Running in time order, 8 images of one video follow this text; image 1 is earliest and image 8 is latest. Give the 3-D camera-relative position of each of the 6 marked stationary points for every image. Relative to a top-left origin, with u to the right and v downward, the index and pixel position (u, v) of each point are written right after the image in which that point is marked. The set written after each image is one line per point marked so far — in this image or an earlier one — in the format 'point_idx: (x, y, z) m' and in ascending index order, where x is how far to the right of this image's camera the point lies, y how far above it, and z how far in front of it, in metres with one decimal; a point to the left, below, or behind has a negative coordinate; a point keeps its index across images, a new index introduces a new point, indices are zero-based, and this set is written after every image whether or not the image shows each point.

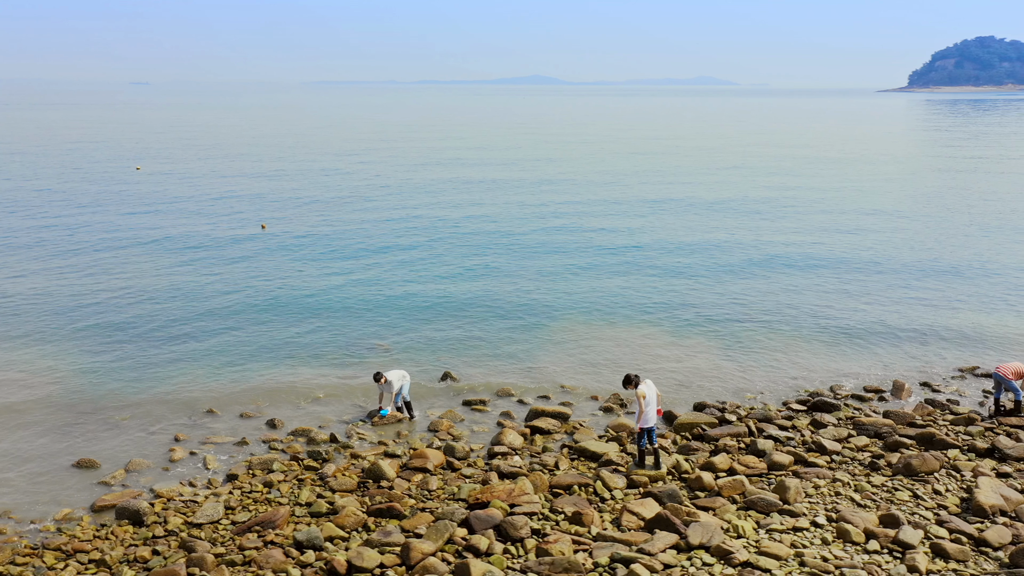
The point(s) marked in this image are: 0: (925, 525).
0: (+7.2, -4.1, +14.1) m
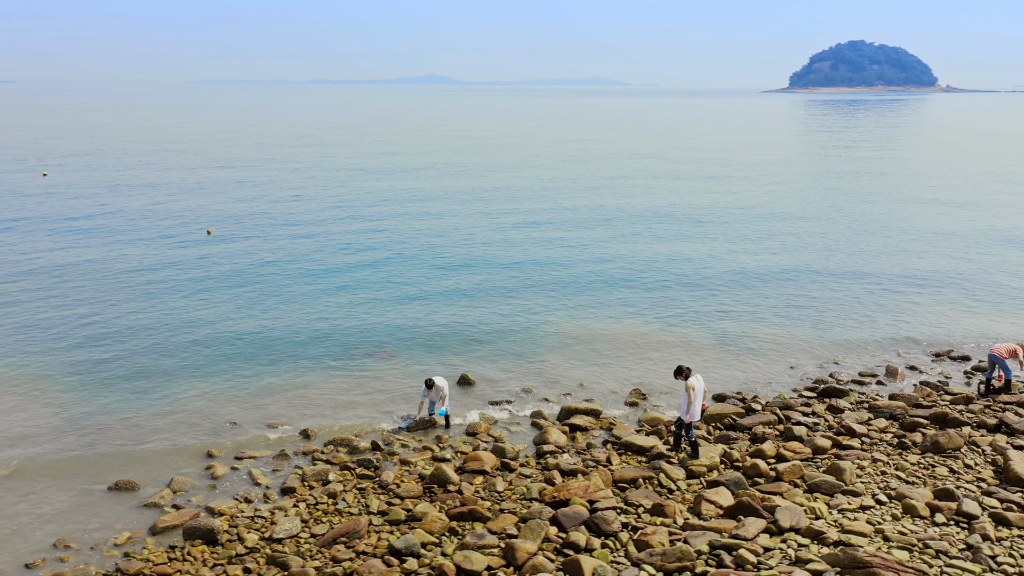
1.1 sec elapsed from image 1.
0: (+8.8, -3.9, +15.3) m
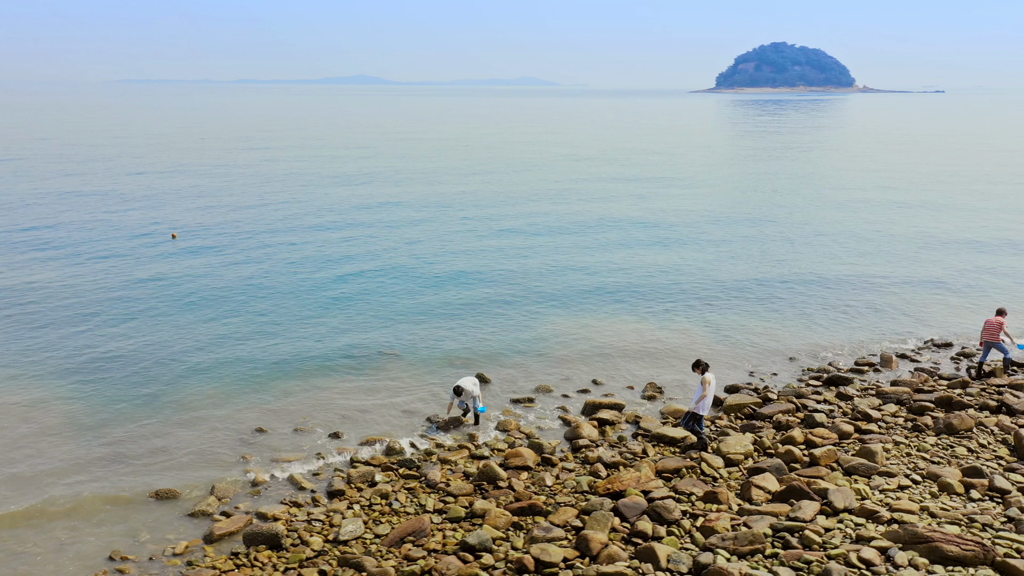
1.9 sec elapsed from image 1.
0: (+9.9, -3.7, +16.3) m
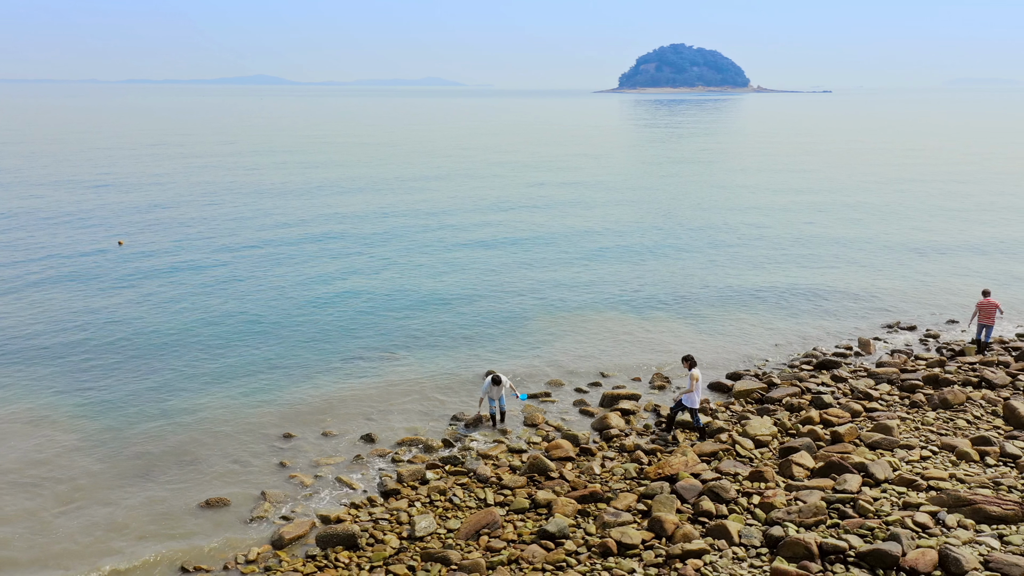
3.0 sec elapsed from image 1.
0: (+10.9, -3.4, +17.9) m
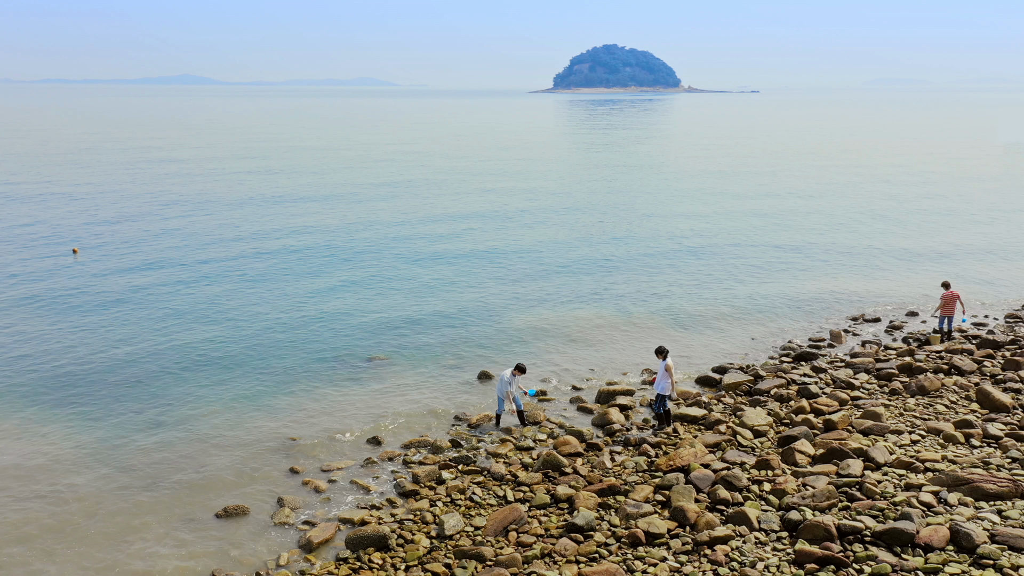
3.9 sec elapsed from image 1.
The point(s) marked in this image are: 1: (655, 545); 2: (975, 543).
0: (+11.1, -3.2, +19.1) m
1: (+2.5, -4.5, +14.4) m
2: (+7.6, -4.2, +13.3) m
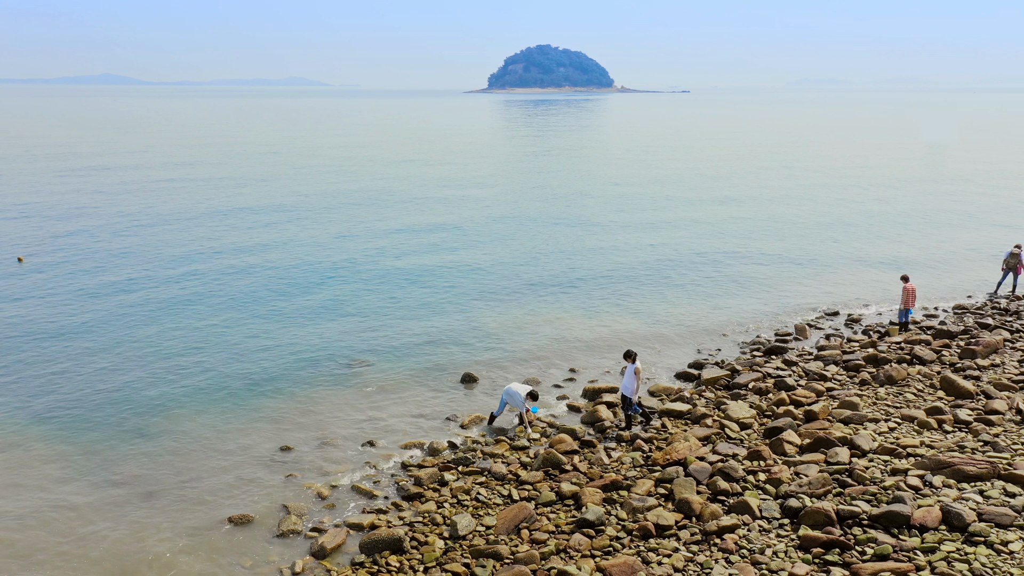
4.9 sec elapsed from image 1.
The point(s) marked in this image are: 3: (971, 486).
0: (+11.0, -3.0, +20.2) m
1: (+2.8, -4.5, +14.8) m
2: (+7.9, -4.1, +14.1) m
3: (+8.9, -3.8, +15.8) m
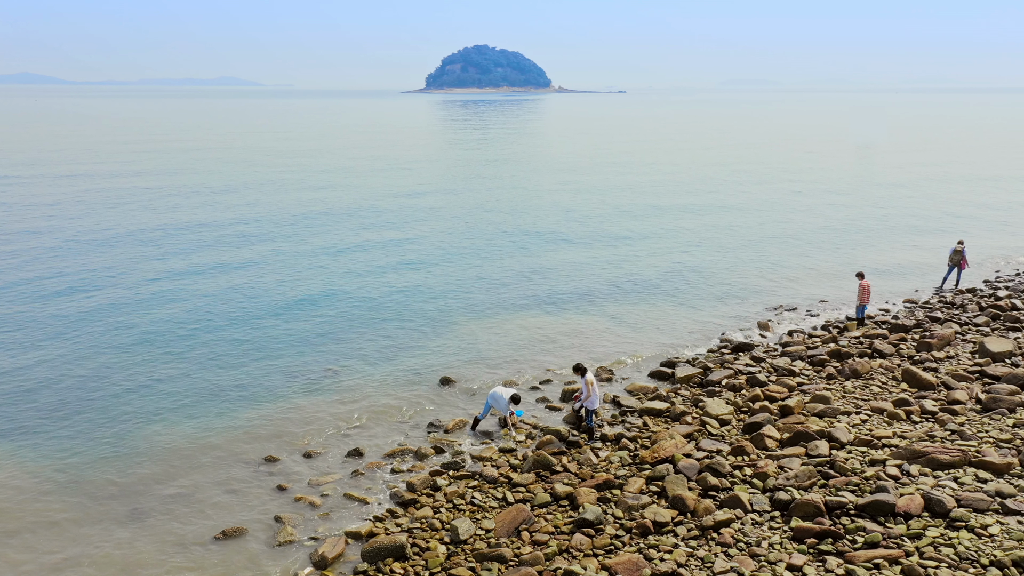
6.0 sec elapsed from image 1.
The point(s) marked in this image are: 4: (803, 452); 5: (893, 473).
0: (+10.6, -2.9, +21.1) m
1: (+2.8, -4.6, +15.2) m
2: (+8.0, -4.0, +14.9) m
3: (+8.8, -3.8, +16.6) m
4: (+6.5, -3.6, +18.0) m
5: (+7.7, -3.8, +16.5) m
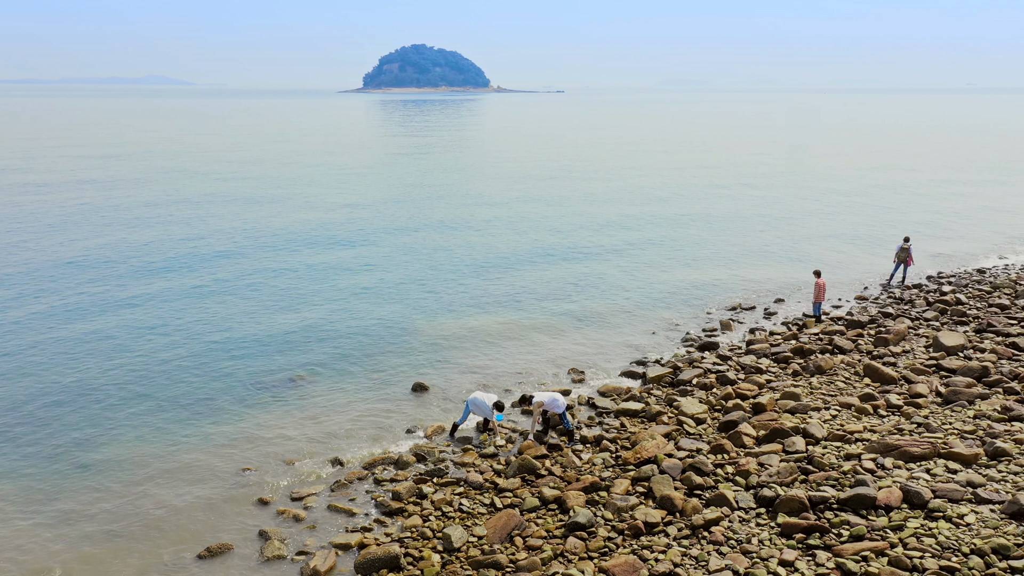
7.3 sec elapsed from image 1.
0: (+10.0, -2.9, +21.9) m
1: (+2.7, -4.7, +15.4) m
2: (+7.8, -4.0, +15.4) m
3: (+8.6, -3.8, +17.2) m
4: (+6.1, -3.7, +18.5) m
5: (+7.5, -3.7, +17.0) m
